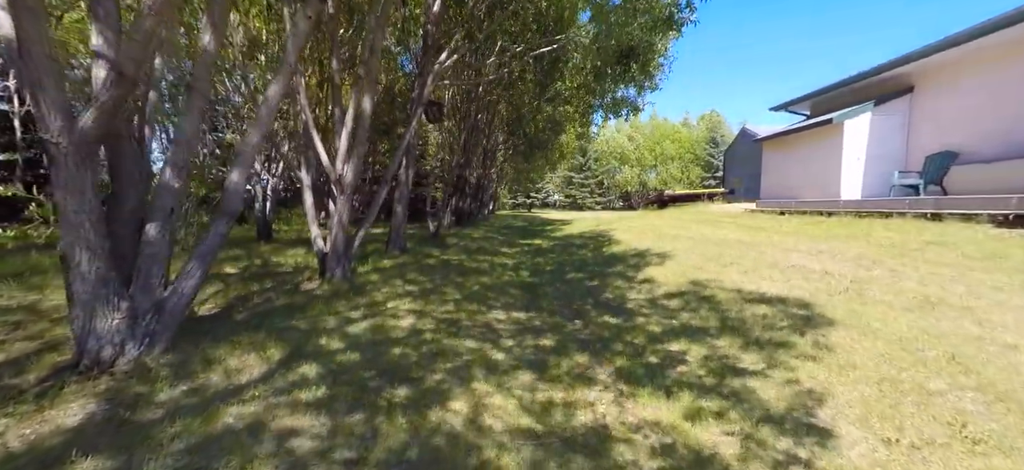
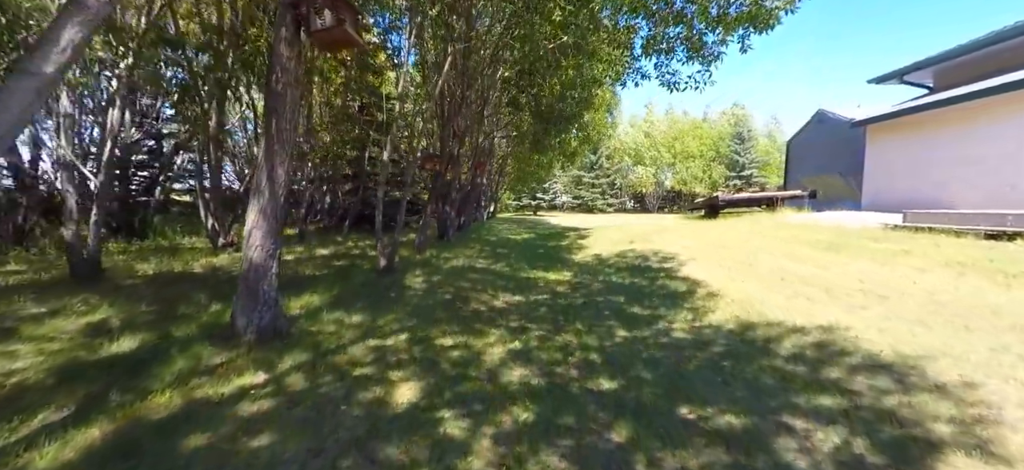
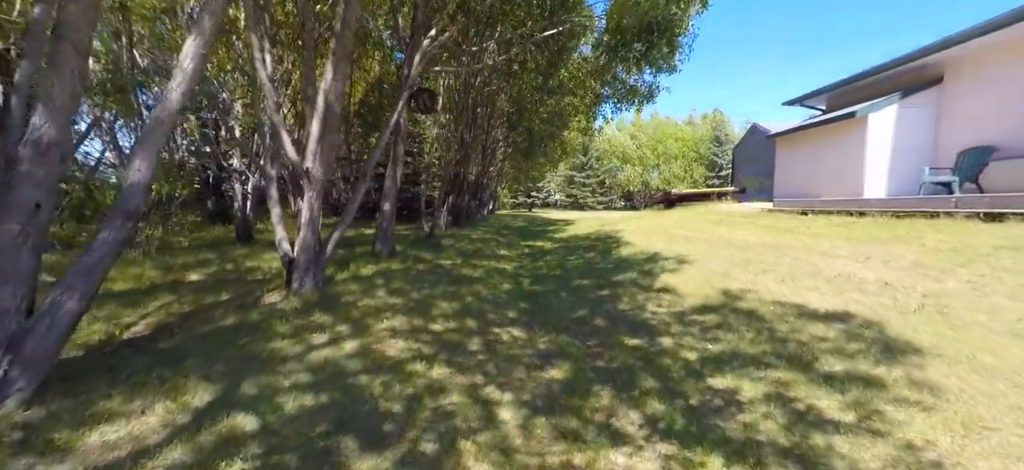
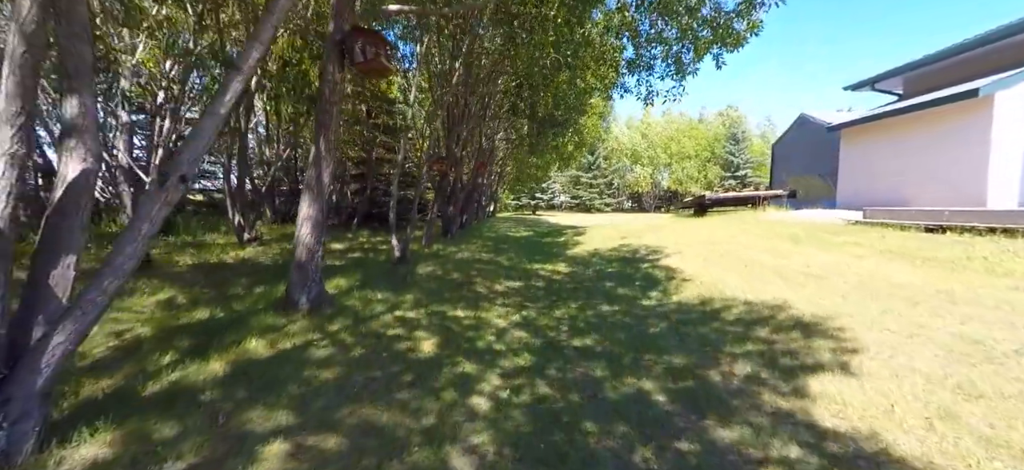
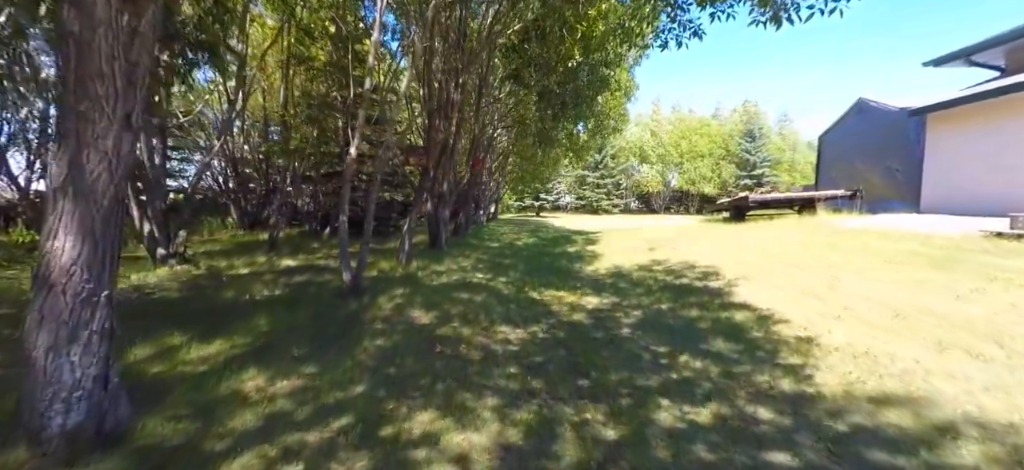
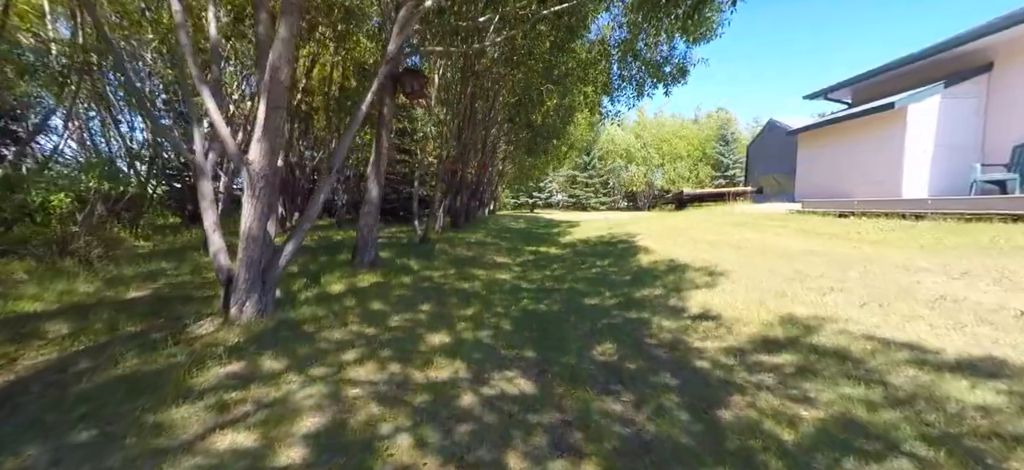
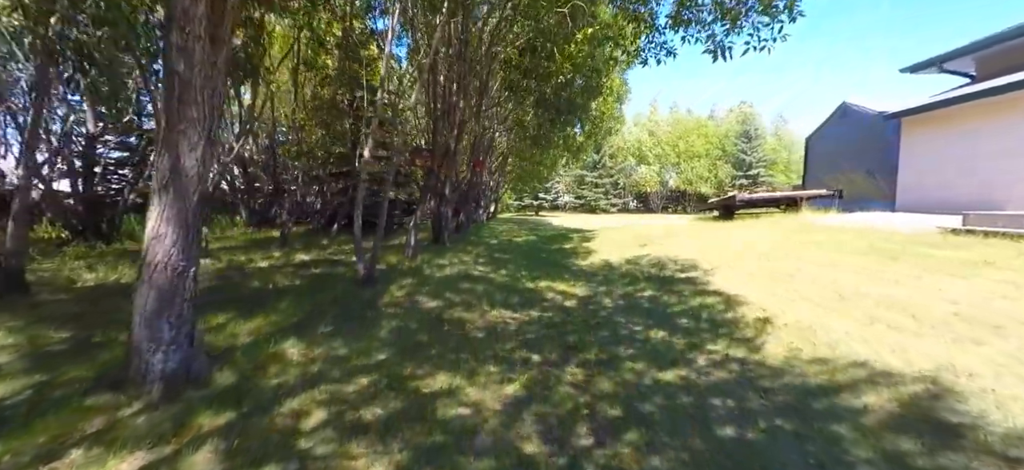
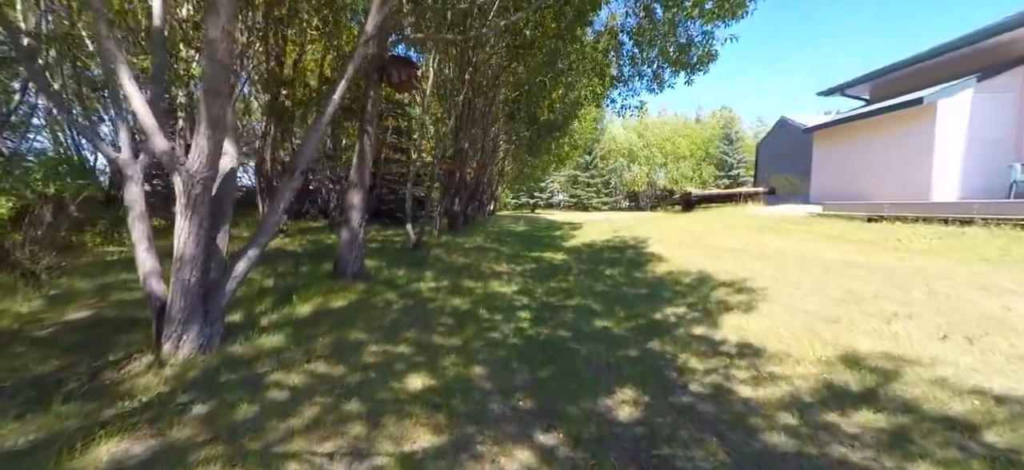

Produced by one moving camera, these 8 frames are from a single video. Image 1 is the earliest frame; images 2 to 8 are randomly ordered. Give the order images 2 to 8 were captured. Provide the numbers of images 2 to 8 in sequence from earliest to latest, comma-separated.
3, 6, 8, 4, 2, 7, 5
